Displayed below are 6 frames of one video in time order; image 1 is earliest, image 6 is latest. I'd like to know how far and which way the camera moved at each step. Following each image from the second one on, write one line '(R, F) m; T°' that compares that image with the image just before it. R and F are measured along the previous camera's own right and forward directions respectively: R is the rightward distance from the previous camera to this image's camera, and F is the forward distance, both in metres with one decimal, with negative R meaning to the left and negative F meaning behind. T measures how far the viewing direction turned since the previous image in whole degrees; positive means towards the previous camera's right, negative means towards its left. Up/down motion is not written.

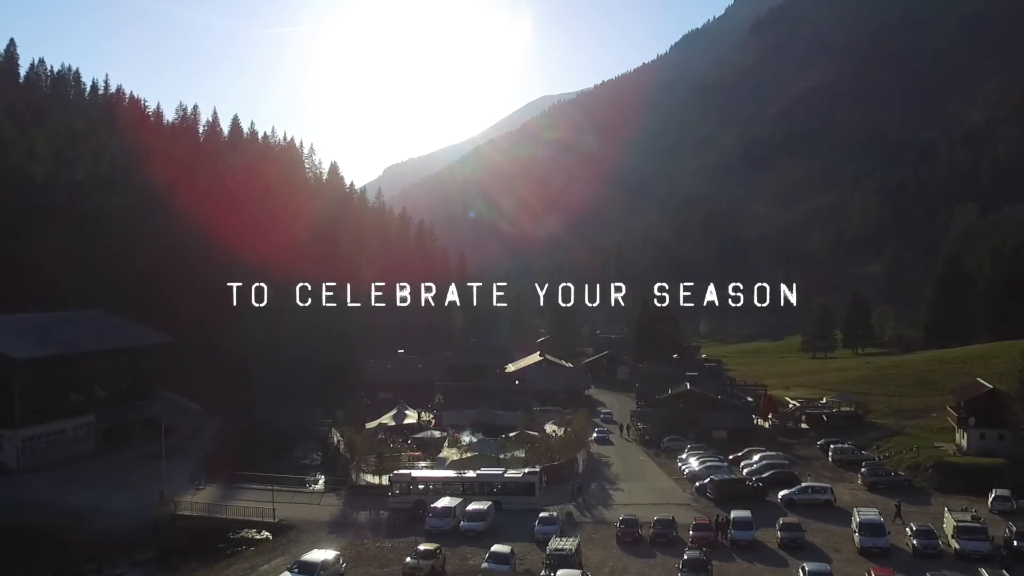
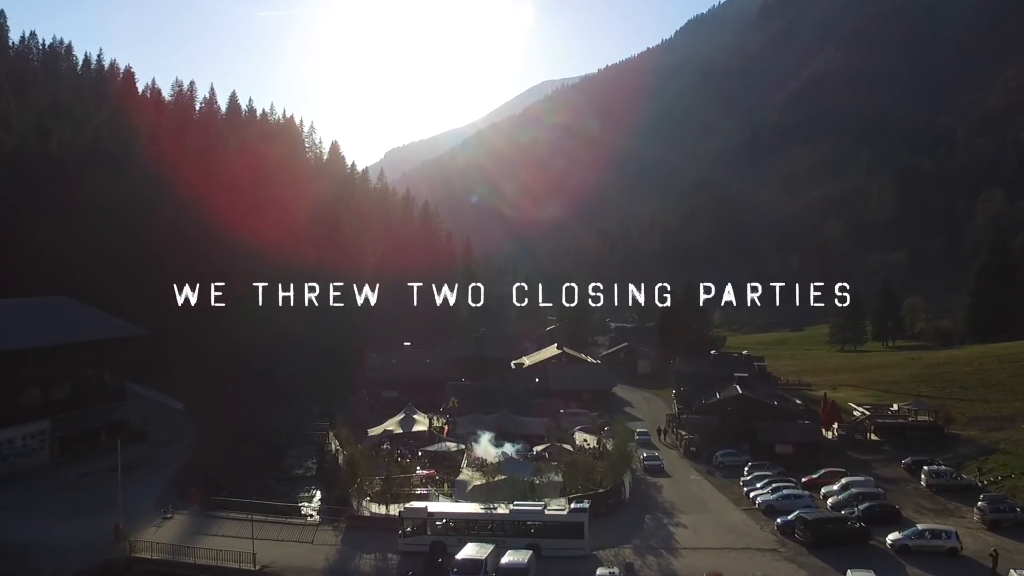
(-1.0, +5.2) m; 0°
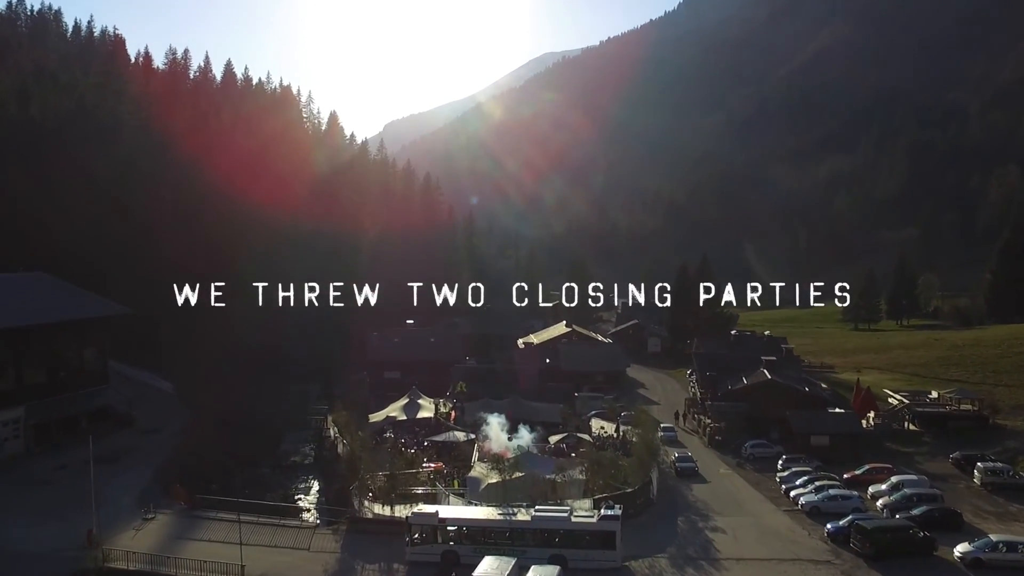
(-0.5, +2.4) m; 0°
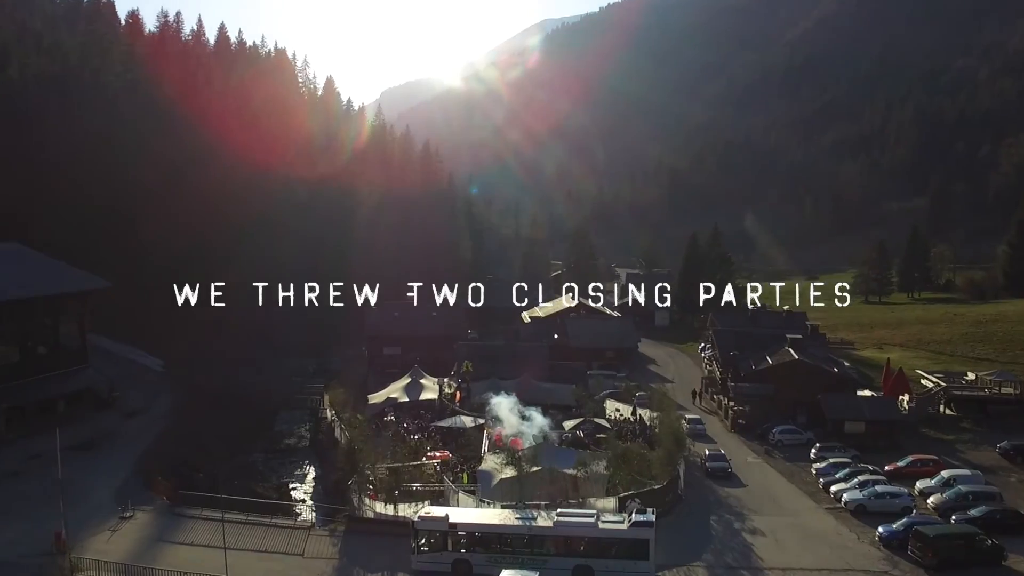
(-0.4, +2.1) m; 0°
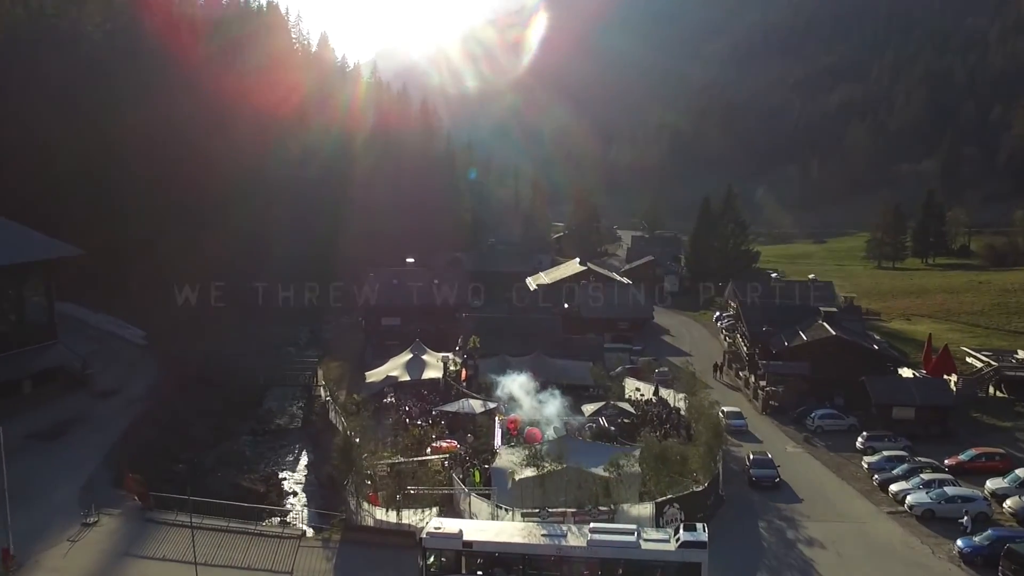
(-0.5, +2.6) m; 0°
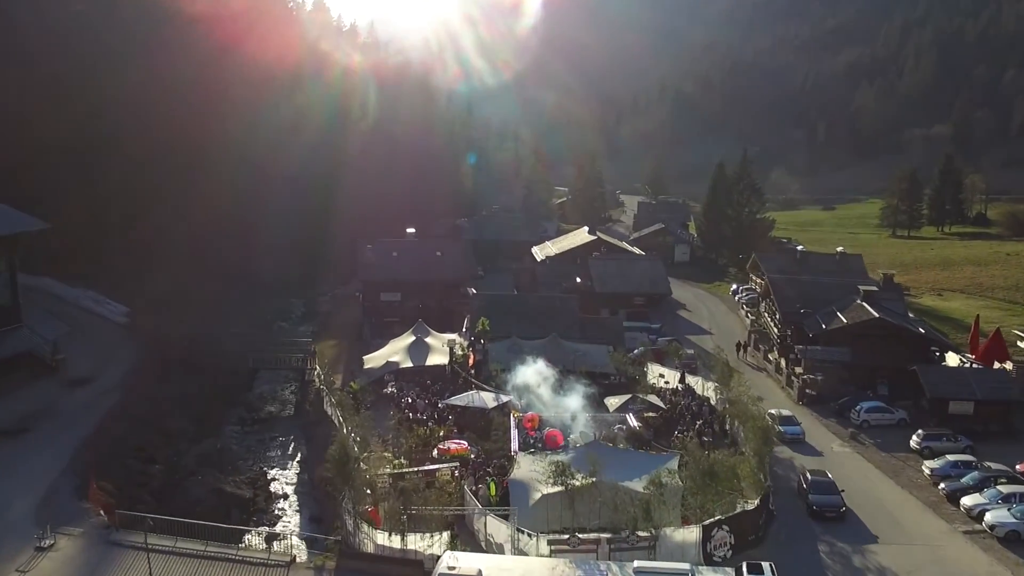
(-0.4, +2.4) m; 0°
